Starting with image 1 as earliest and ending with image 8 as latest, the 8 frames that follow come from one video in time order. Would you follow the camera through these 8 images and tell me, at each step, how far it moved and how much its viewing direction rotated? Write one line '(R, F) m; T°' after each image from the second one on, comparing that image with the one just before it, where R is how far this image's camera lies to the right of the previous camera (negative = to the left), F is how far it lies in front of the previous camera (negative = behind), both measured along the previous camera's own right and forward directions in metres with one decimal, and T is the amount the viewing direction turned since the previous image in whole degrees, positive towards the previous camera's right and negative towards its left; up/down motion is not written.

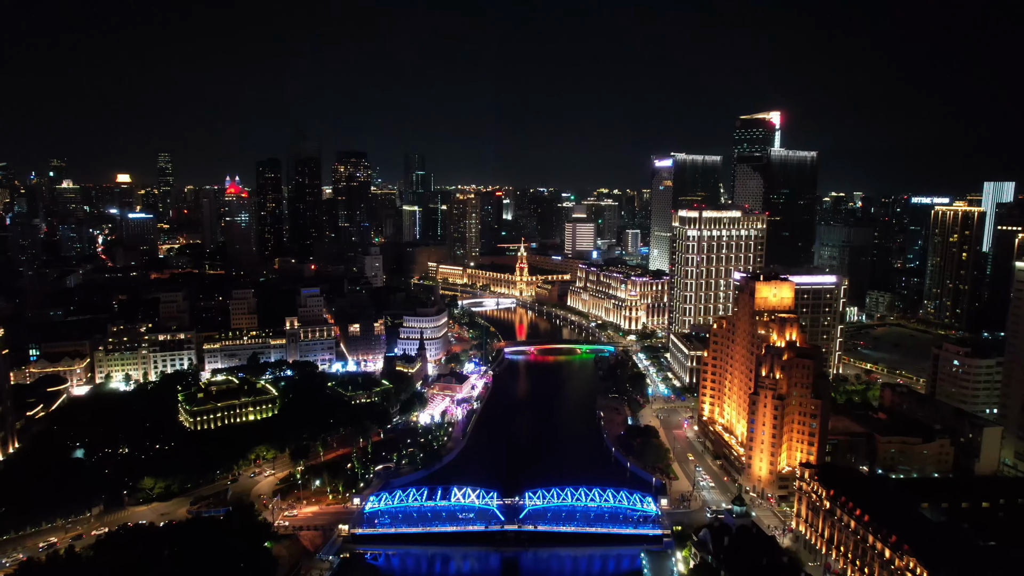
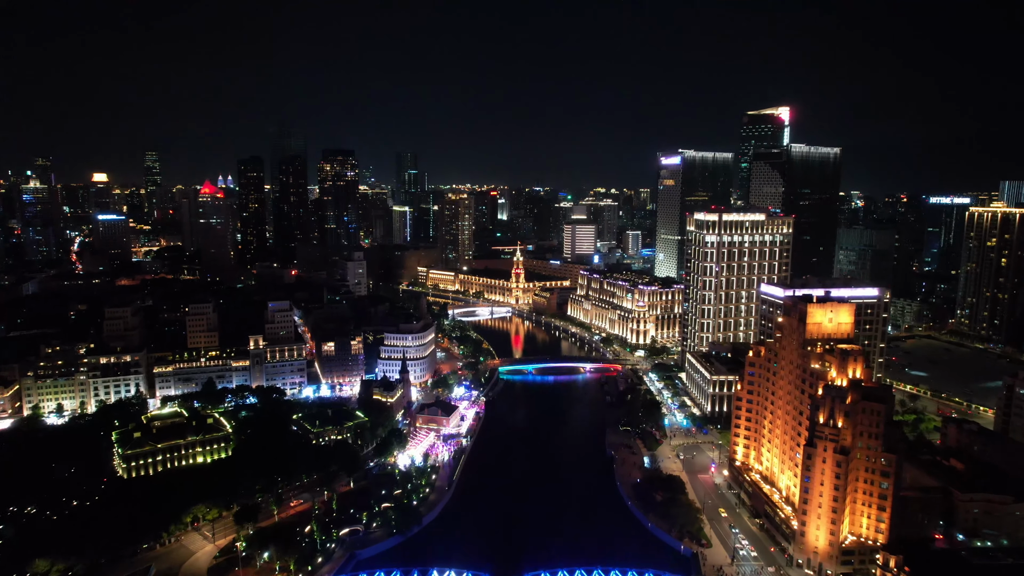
(0.0, +8.1) m; 0°
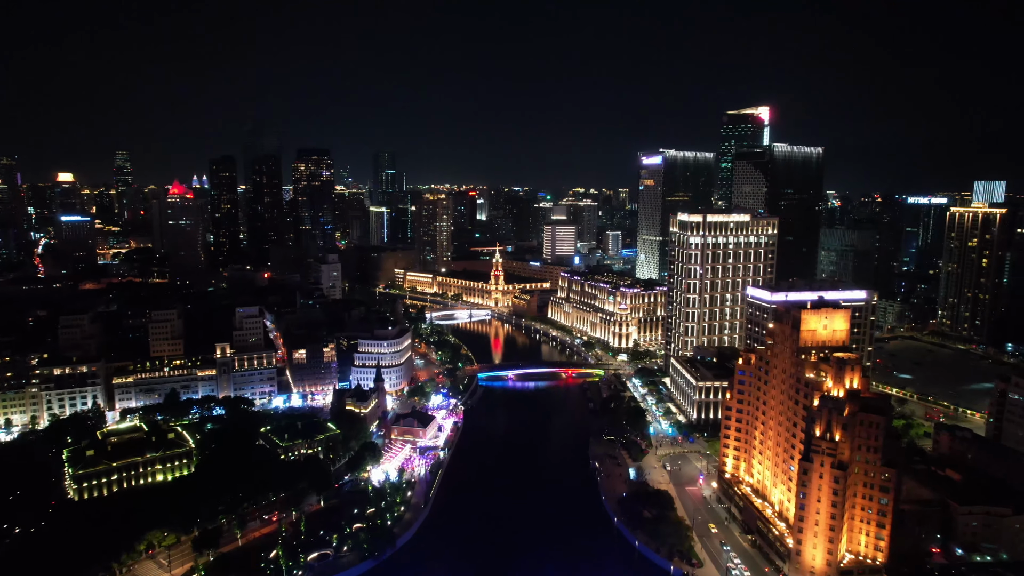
(0.0, +2.1) m; +2°
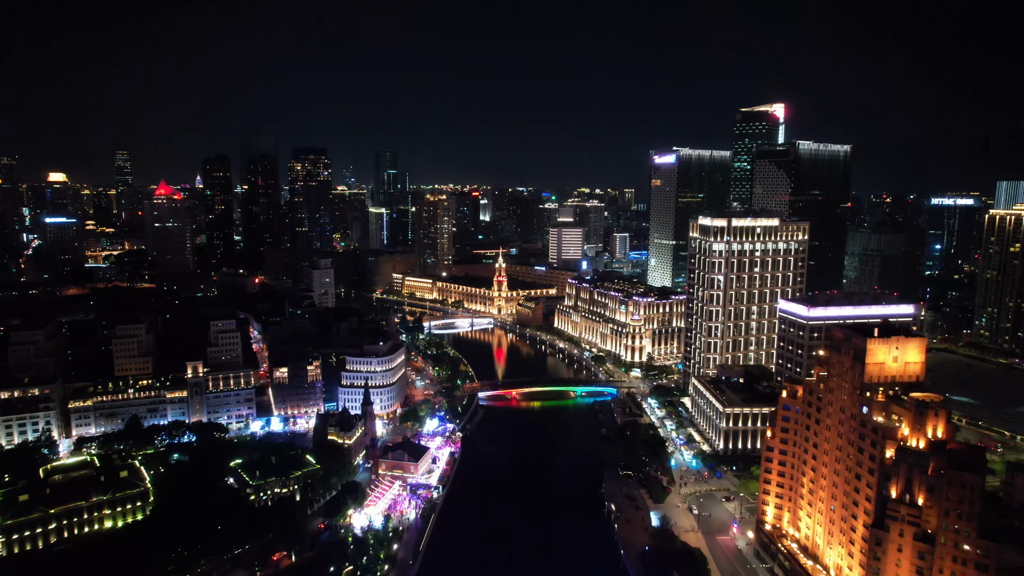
(0.0, +5.8) m; 0°
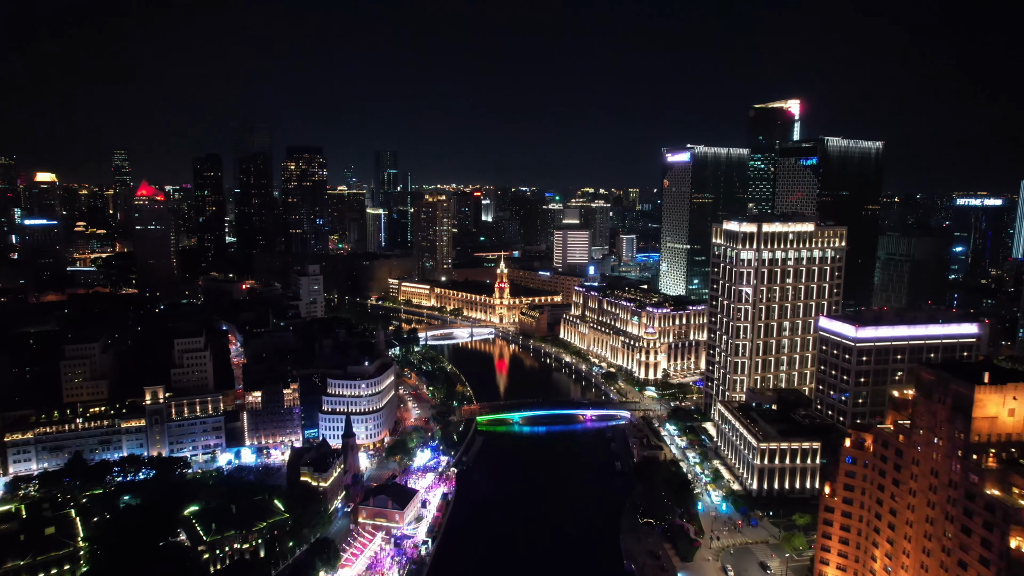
(0.0, +6.2) m; 0°
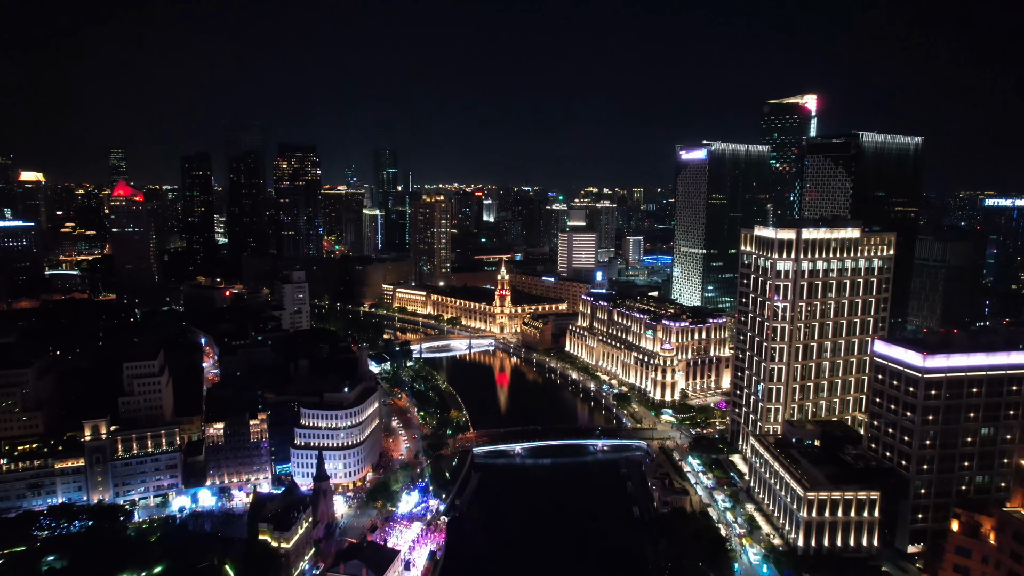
(+0.1, +6.4) m; 0°
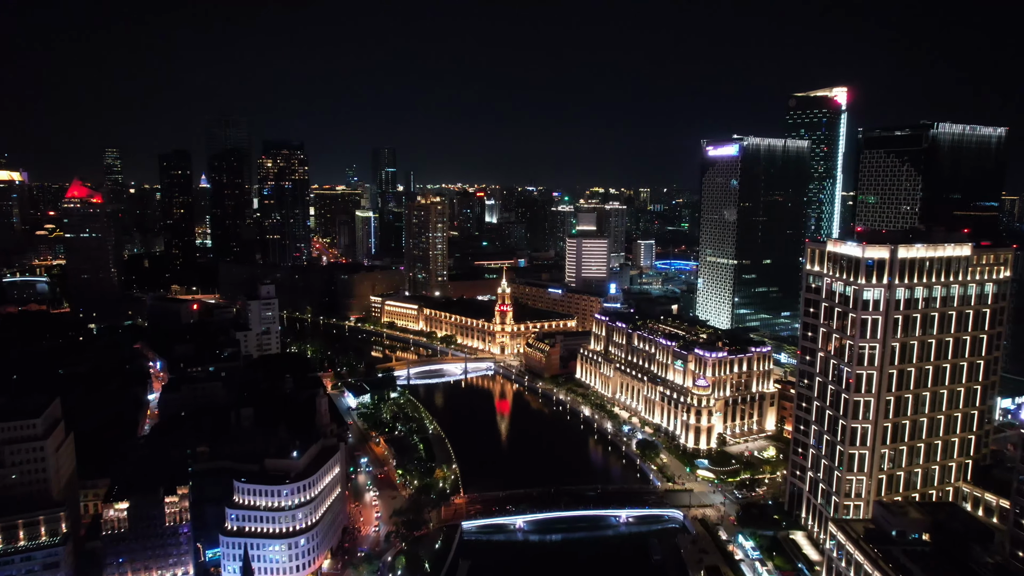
(+0.2, +10.4) m; 0°
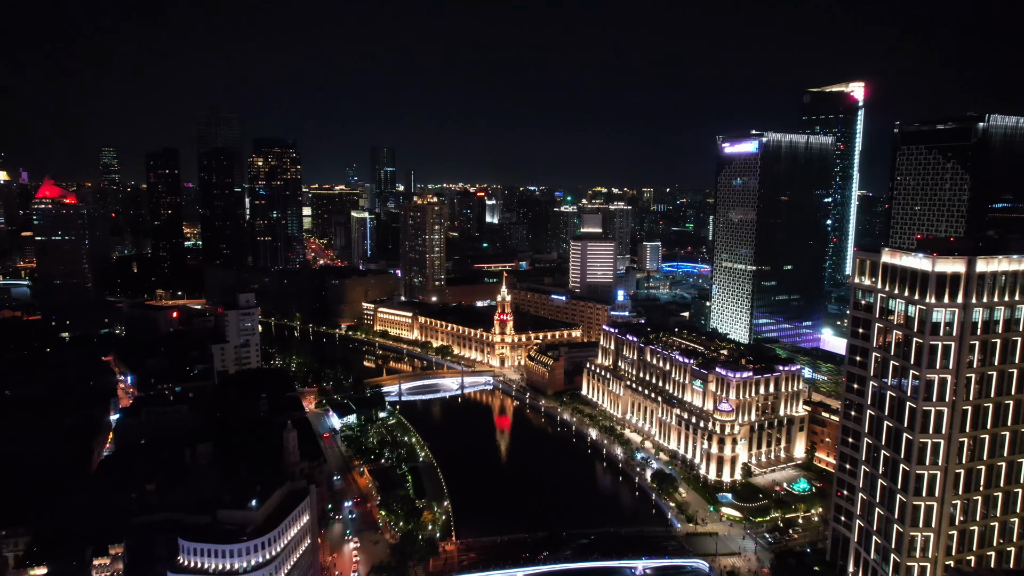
(+0.1, +5.3) m; 0°
